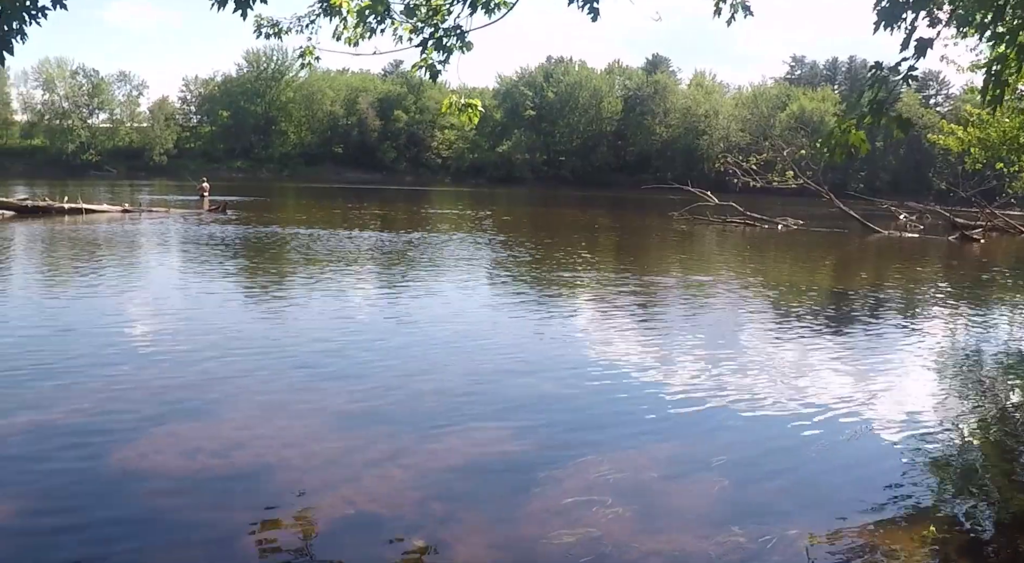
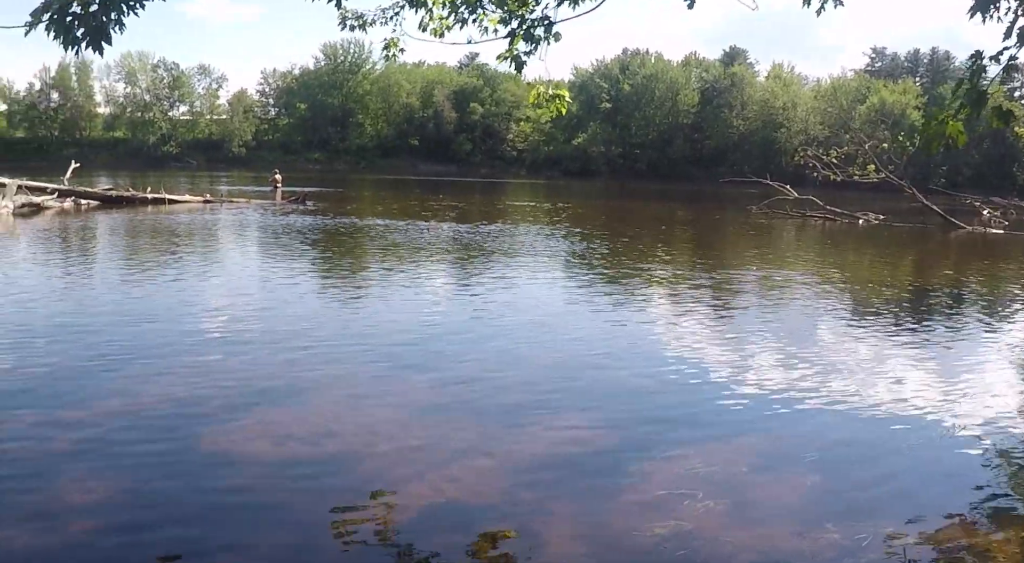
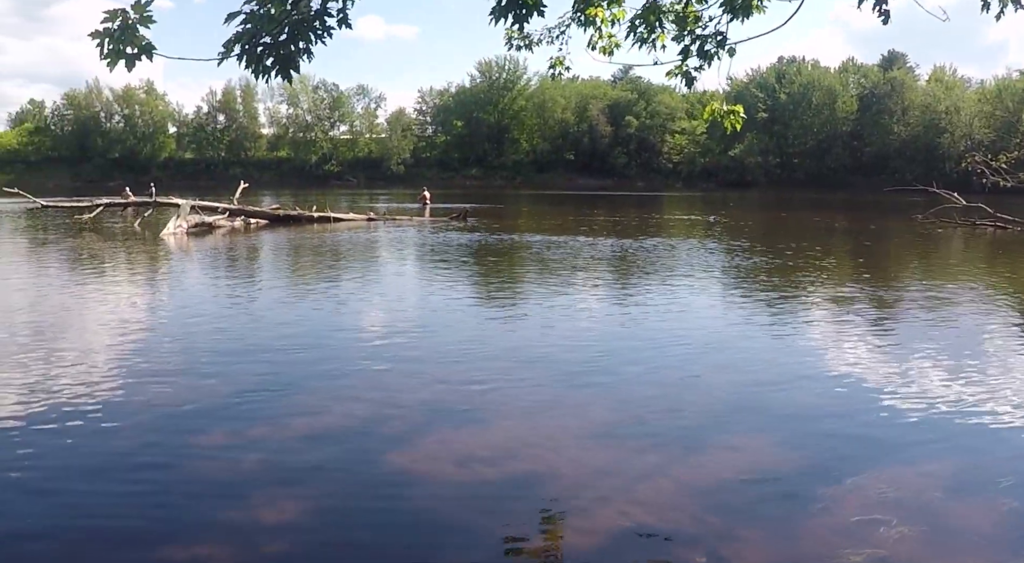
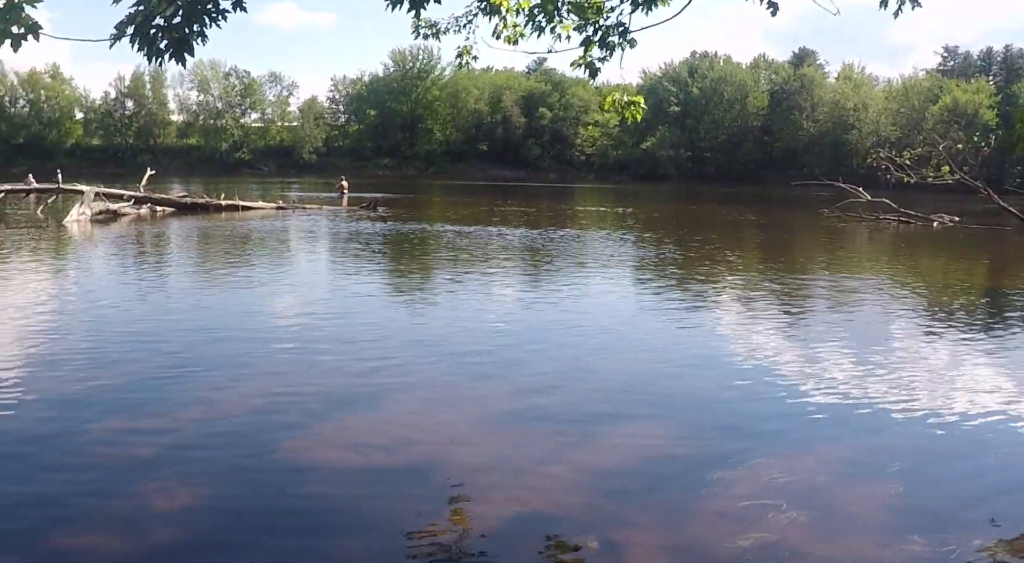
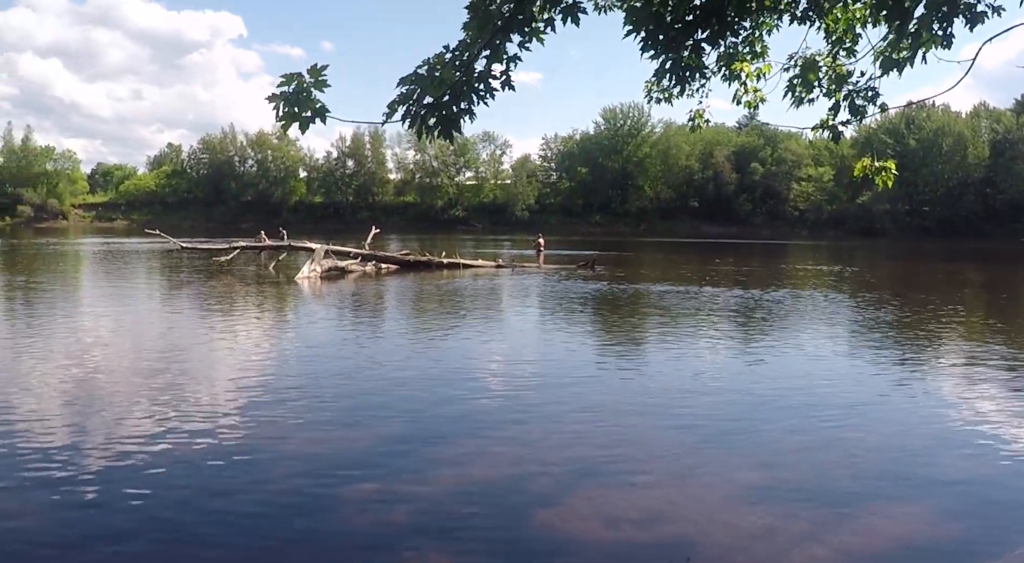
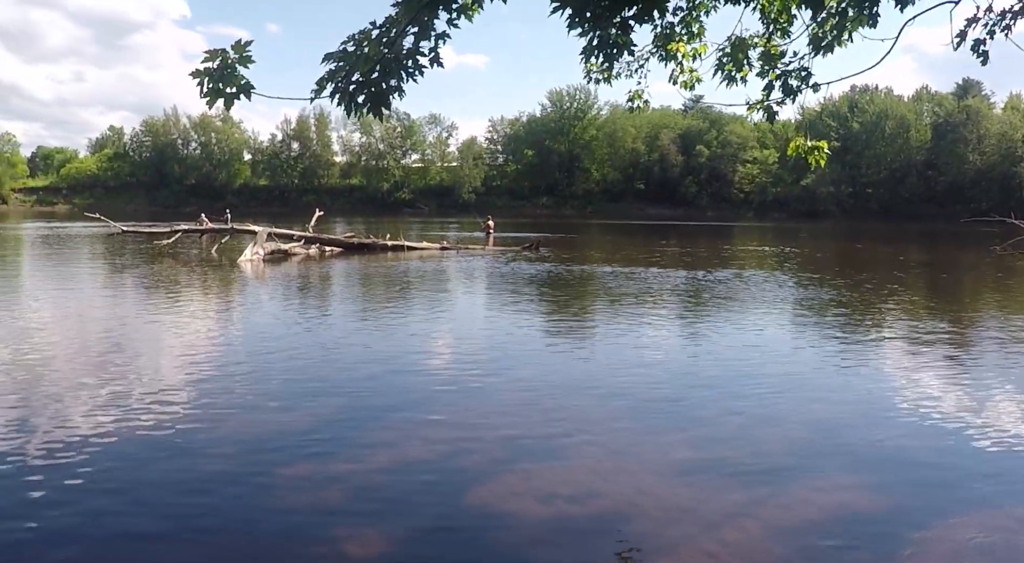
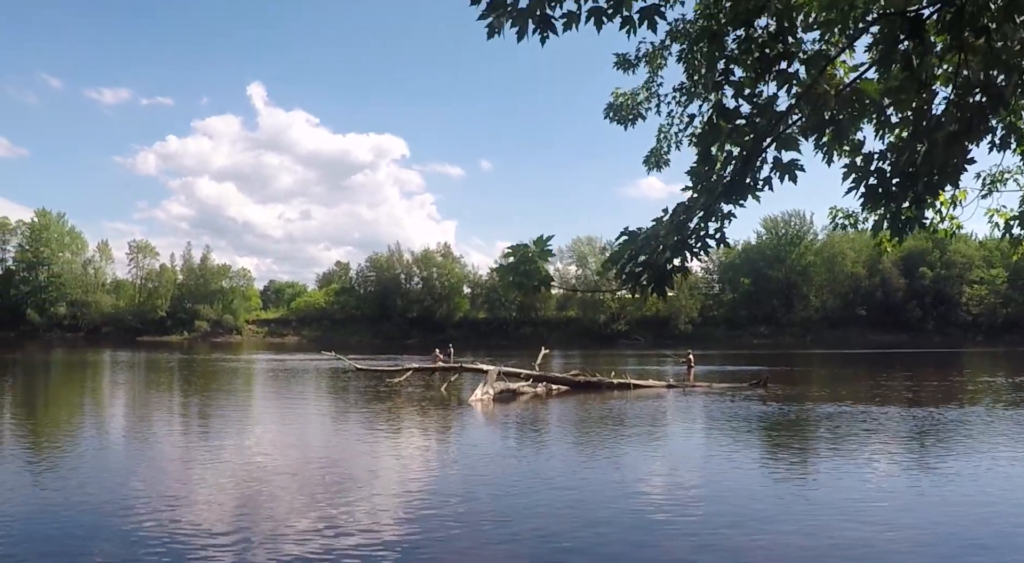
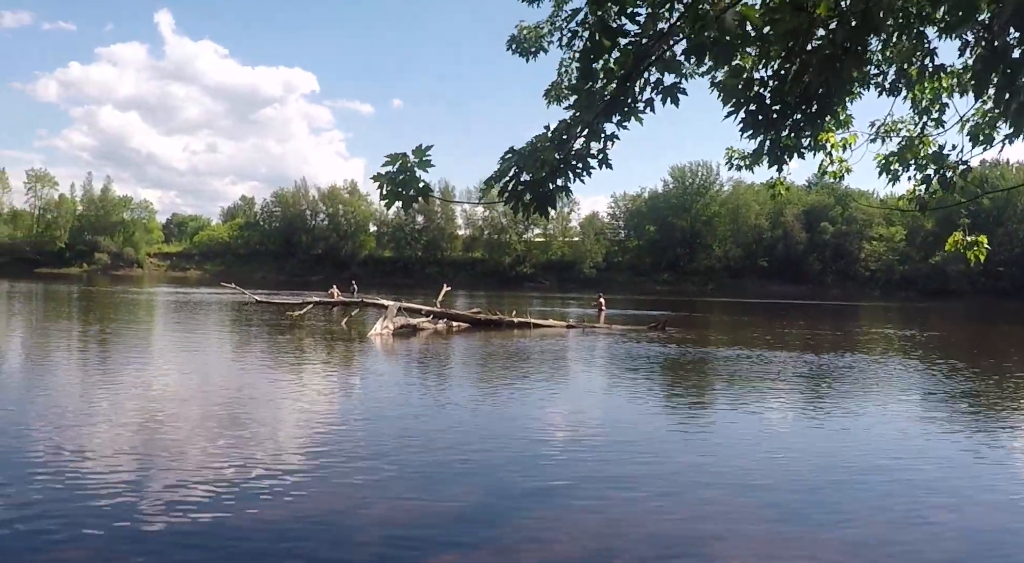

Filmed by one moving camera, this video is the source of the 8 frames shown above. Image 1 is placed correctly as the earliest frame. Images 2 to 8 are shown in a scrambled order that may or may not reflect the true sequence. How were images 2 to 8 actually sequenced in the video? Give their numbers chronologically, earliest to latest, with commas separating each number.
2, 4, 3, 6, 5, 8, 7
